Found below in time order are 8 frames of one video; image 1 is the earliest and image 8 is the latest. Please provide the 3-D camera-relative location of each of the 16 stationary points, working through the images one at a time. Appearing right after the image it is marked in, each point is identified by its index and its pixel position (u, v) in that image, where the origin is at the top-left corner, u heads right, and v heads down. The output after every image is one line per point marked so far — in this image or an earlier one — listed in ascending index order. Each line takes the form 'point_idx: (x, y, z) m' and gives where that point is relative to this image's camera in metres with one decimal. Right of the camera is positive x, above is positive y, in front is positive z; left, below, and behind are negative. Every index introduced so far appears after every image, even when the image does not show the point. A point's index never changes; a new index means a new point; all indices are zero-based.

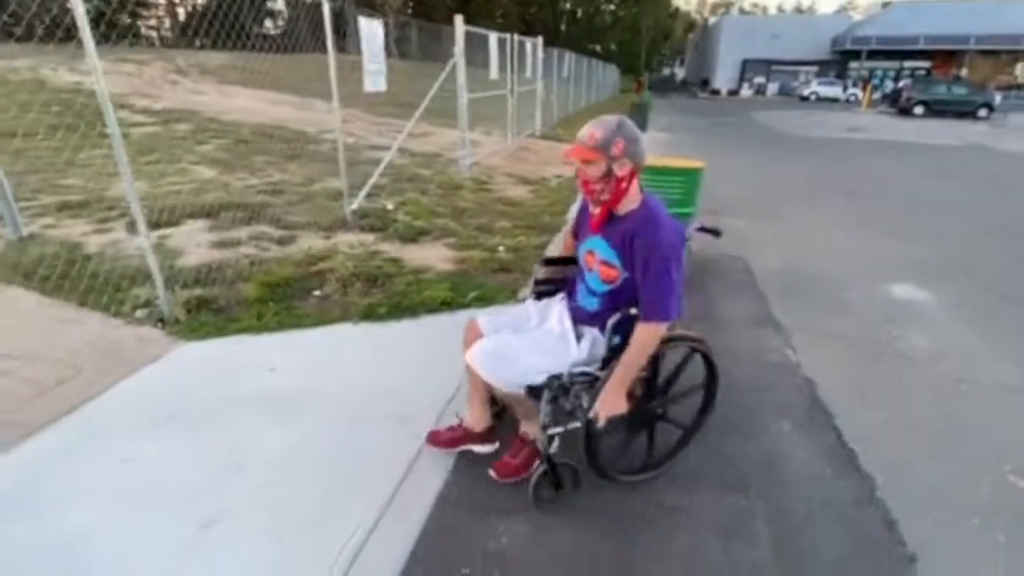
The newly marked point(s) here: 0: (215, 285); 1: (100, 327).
0: (-2.4, 0.0, +4.3) m
1: (-2.8, -0.3, +3.7) m
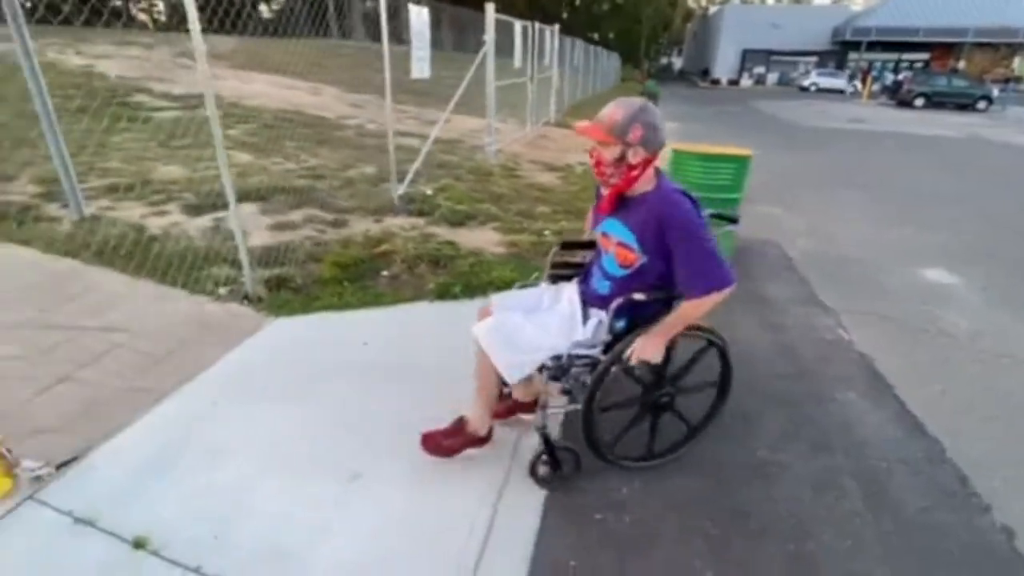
0: (-1.9, +0.2, +4.5) m
1: (-2.3, -0.1, +3.8) m
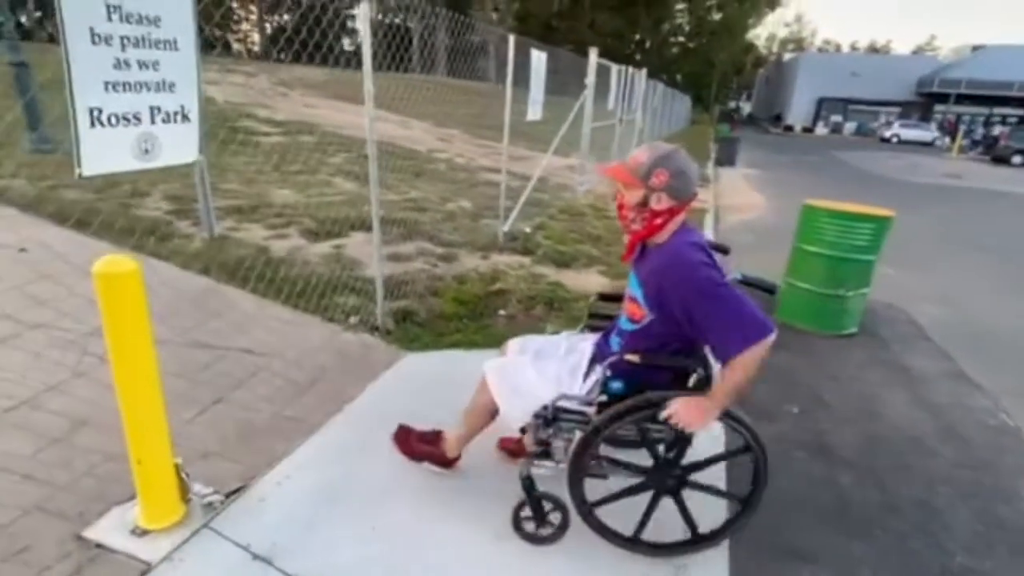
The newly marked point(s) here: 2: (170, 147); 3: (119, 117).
0: (-0.9, -0.1, +4.5) m
1: (-1.4, -0.3, +3.9) m
2: (-1.4, +0.6, +2.2) m
3: (-1.5, +0.6, +2.0) m
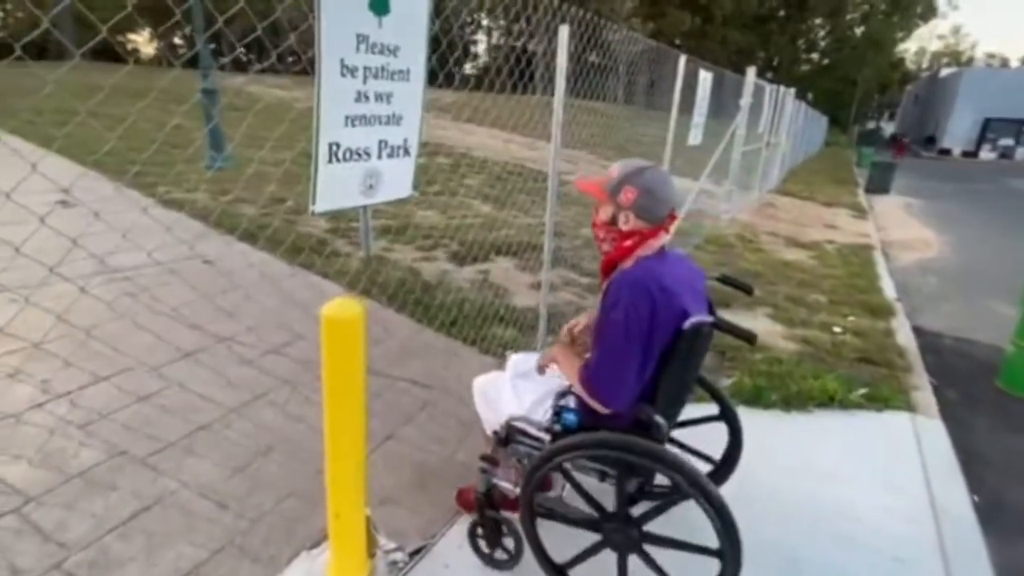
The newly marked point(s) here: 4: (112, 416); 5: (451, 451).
0: (+0.4, -0.4, +4.3) m
1: (-0.2, -0.6, +3.7) m
2: (-0.5, +0.4, +2.1) m
3: (-0.6, +0.5, +1.9) m
4: (-2.1, -0.7, +2.8) m
5: (-0.3, -0.9, +2.9) m
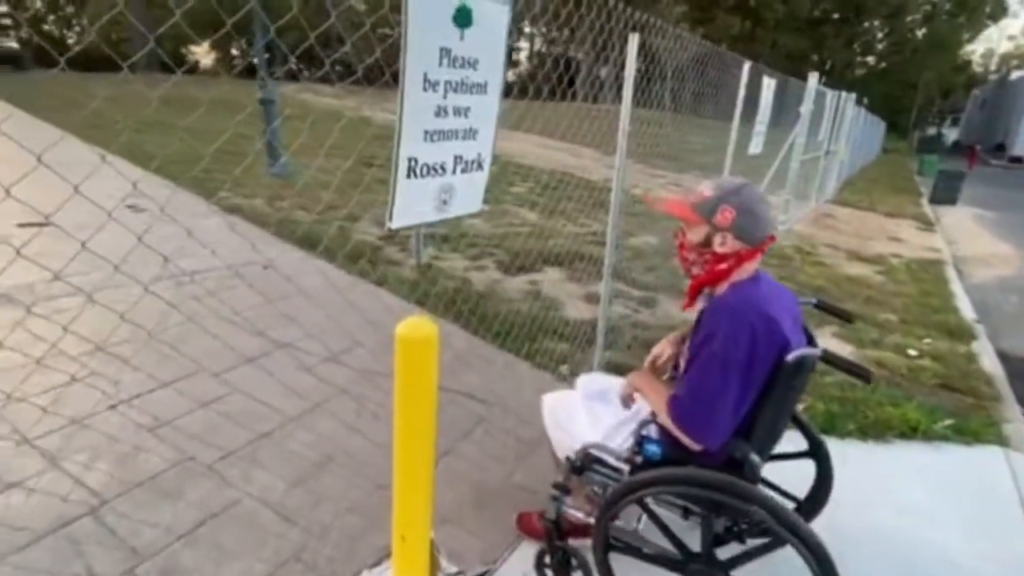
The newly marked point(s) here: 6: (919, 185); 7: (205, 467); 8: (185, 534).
0: (+0.8, -0.5, +4.1) m
1: (+0.2, -0.7, +3.6) m
2: (-0.2, +0.3, +2.0) m
3: (-0.3, +0.4, +1.8) m
4: (-1.8, -0.7, +2.8) m
5: (0.0, -1.0, +2.8) m
6: (+13.9, +3.5, +18.0) m
7: (-1.5, -0.9, +2.6) m
8: (-1.4, -1.0, +2.3) m
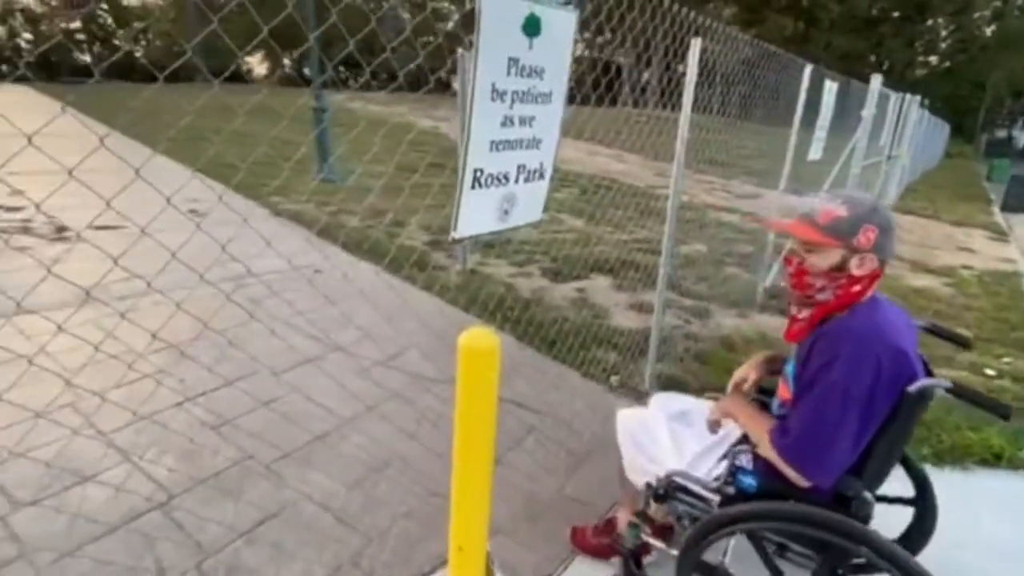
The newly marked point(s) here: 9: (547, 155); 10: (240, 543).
0: (+1.2, -0.6, +4.0) m
1: (+0.5, -0.7, +3.6) m
2: (+0.1, +0.3, +2.0) m
3: (-0.1, +0.4, +1.8) m
4: (-1.5, -0.7, +2.9) m
5: (+0.3, -1.0, +2.8) m
6: (+15.3, +3.1, +17.0) m
7: (-1.2, -0.9, +2.7) m
8: (-1.2, -1.1, +2.3) m
9: (+0.1, +0.5, +2.0) m
10: (-1.2, -1.1, +2.3) m
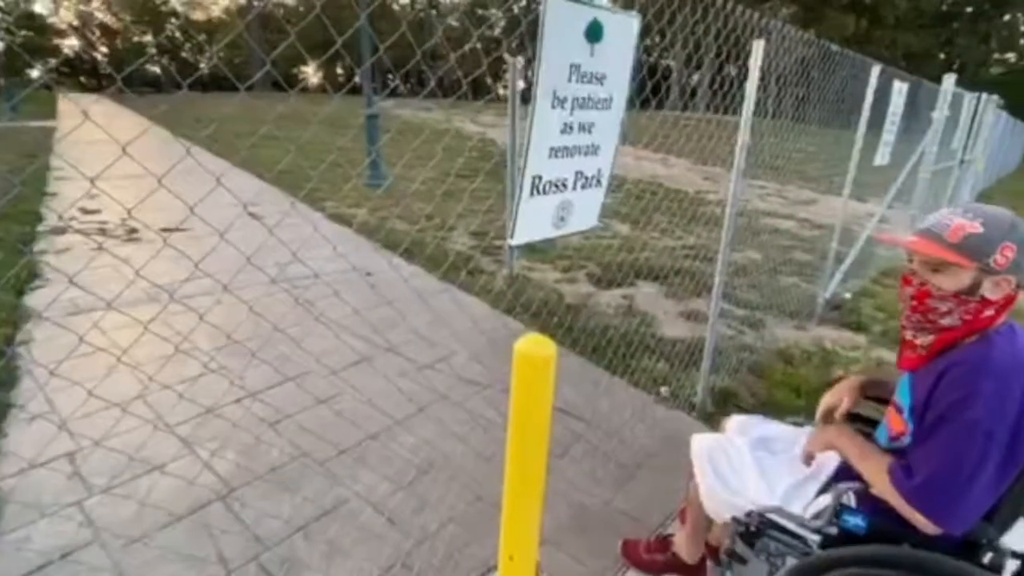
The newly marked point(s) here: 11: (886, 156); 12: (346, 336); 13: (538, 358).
0: (+1.6, -0.6, +3.9) m
1: (+0.8, -0.8, +3.5) m
2: (+0.3, +0.3, +2.0) m
3: (+0.1, +0.4, +1.8) m
4: (-1.2, -0.7, +3.0) m
5: (+0.5, -1.1, +2.7) m
6: (+16.7, +2.7, +15.7) m
7: (-1.0, -0.9, +2.7) m
8: (-0.9, -1.1, +2.4) m
9: (+0.4, +0.5, +2.0) m
10: (-1.0, -1.1, +2.3) m
11: (+3.7, +1.3, +5.2) m
12: (-1.2, -0.4, +3.8) m
13: (+0.1, -0.2, +1.6) m
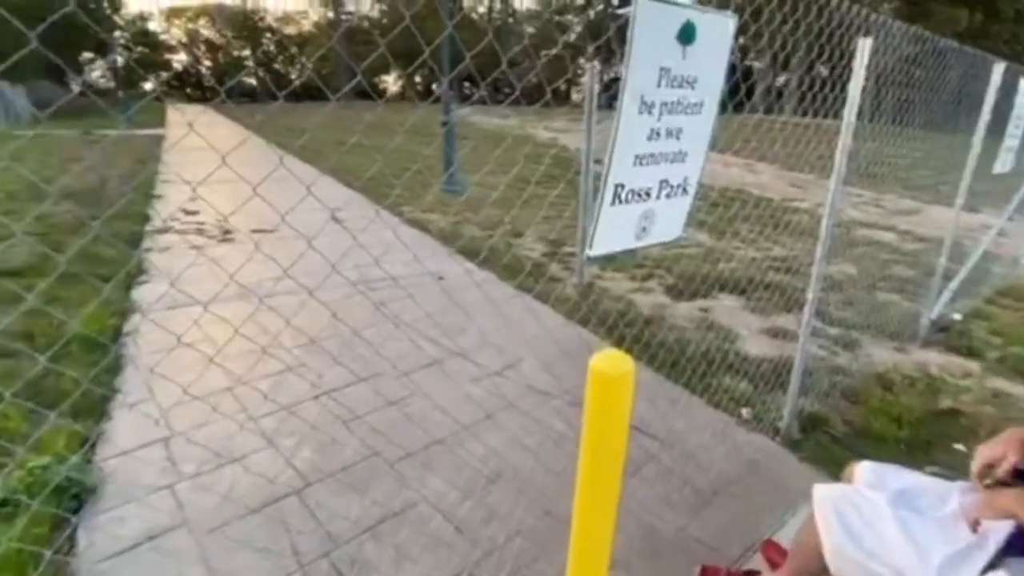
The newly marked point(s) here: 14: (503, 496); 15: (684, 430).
0: (+2.0, -0.7, +3.6) m
1: (+1.3, -0.9, +3.3) m
2: (+0.6, +0.2, +1.9) m
3: (+0.4, +0.3, +1.7) m
4: (-0.8, -0.8, +3.1) m
5: (+0.8, -1.1, +2.6) m
6: (+18.6, +1.9, +13.4) m
7: (-0.6, -0.9, +2.8) m
8: (-0.6, -1.1, +2.4) m
9: (+0.6, +0.4, +1.9) m
10: (-0.7, -1.1, +2.4) m
11: (+4.4, +1.1, +4.6) m
12: (-0.7, -0.4, +3.9) m
13: (+0.3, -0.2, +1.5) m
14: (0.0, -1.0, +2.6) m
15: (+1.0, -0.9, +3.2) m
